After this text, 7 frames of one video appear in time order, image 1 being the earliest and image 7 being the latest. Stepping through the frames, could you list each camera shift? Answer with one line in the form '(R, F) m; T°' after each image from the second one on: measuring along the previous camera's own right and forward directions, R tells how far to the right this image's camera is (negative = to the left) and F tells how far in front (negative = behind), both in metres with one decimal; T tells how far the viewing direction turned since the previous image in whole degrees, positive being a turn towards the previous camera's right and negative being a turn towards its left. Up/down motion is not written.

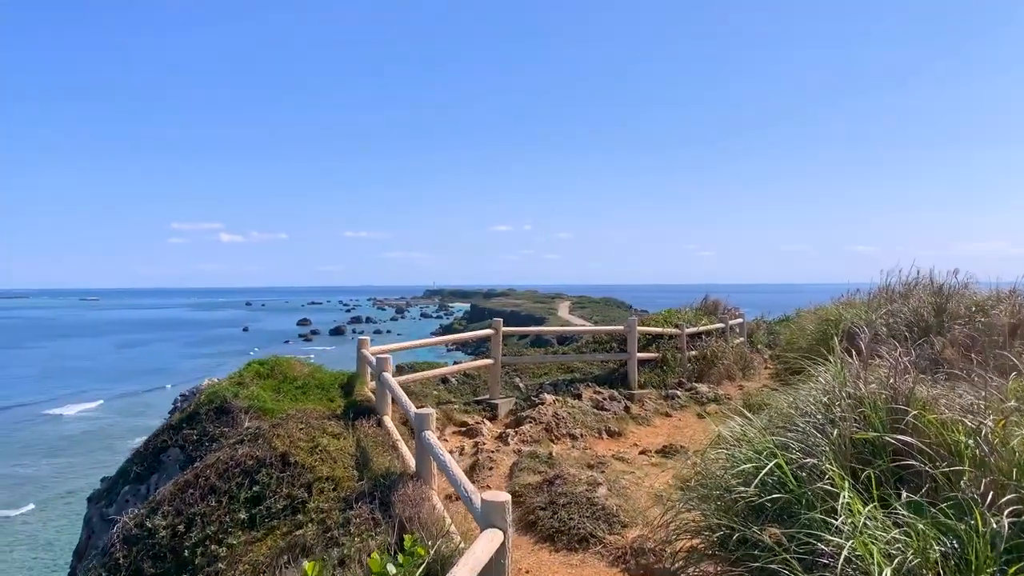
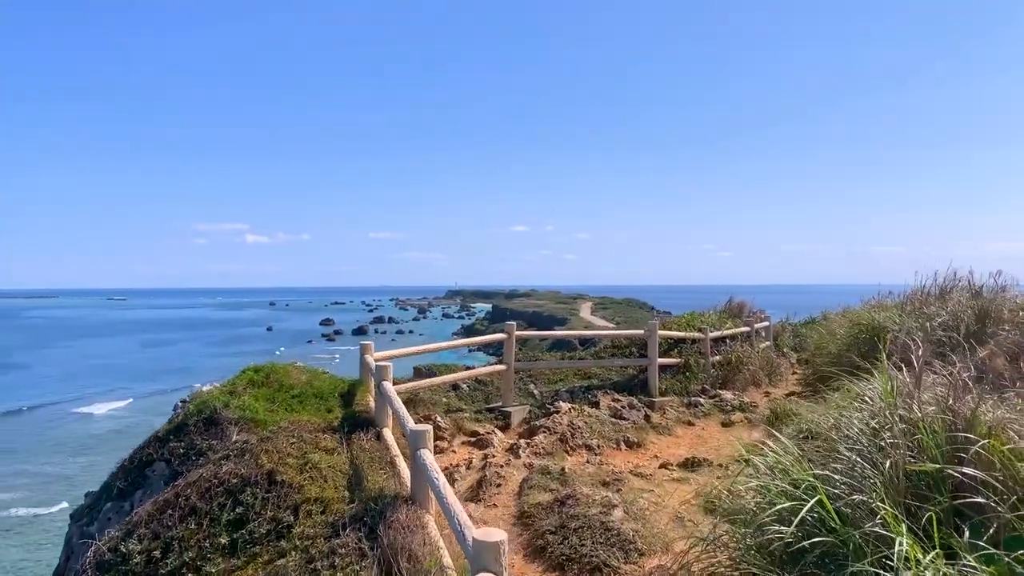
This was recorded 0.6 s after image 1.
(+0.1, +0.4) m; -2°
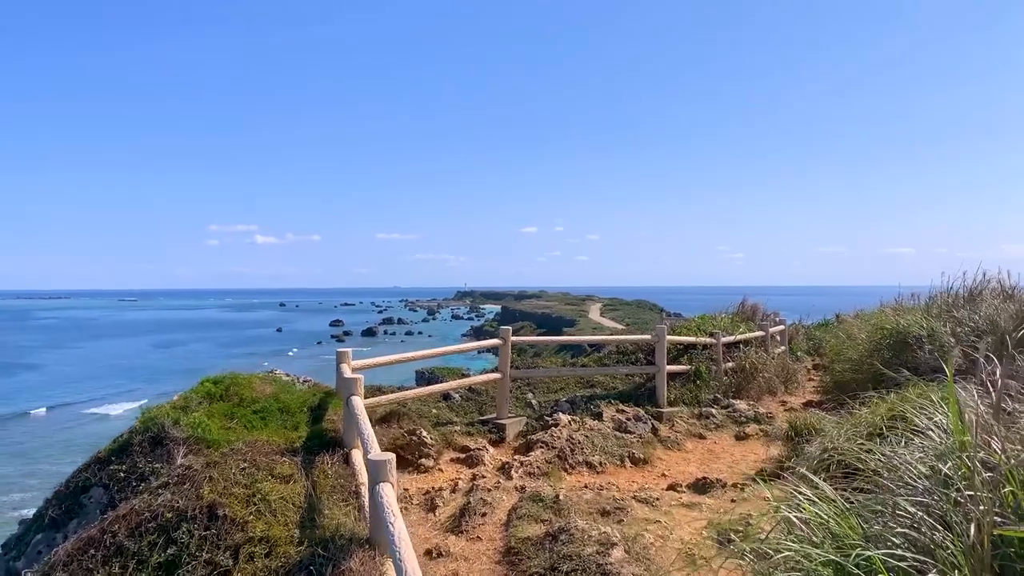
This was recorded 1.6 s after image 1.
(+0.2, +0.6) m; -1°
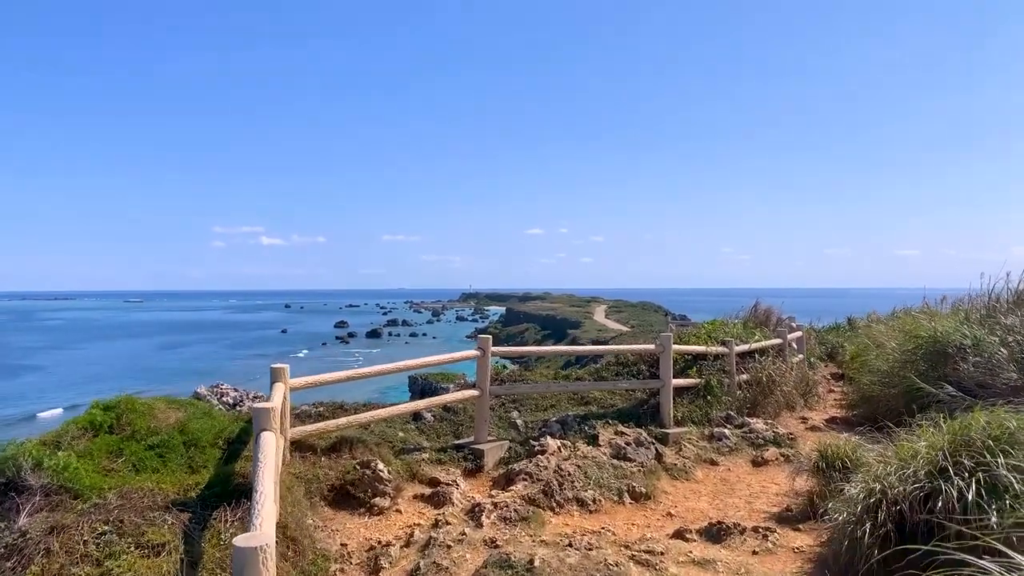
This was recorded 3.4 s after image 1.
(+0.2, +1.1) m; 0°
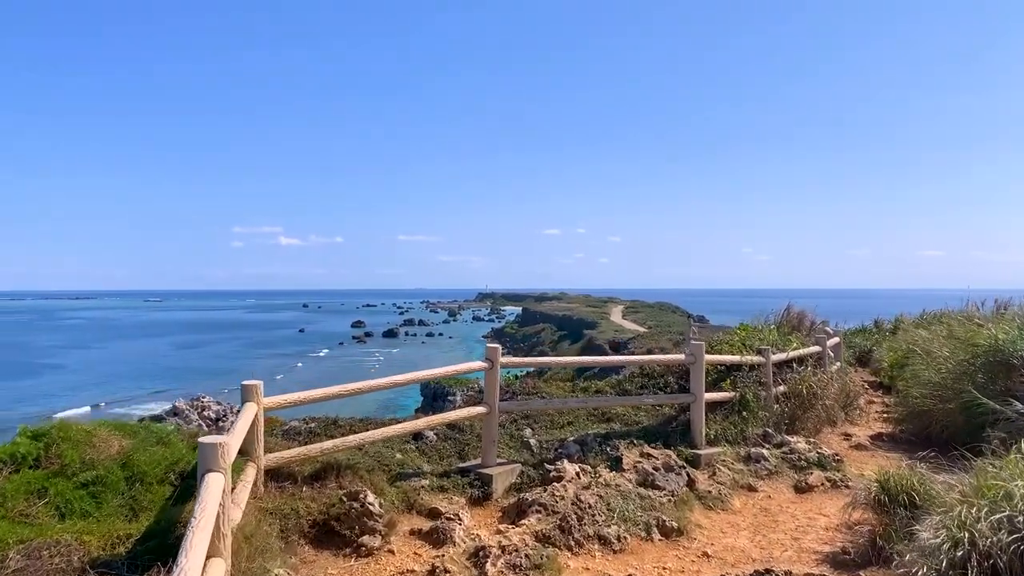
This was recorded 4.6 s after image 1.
(0.0, +0.8) m; -1°
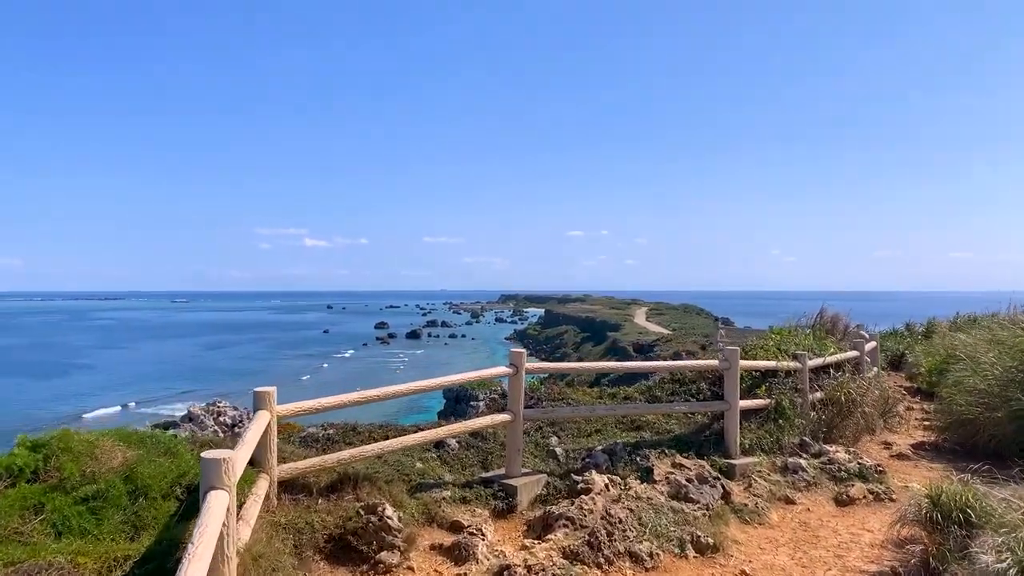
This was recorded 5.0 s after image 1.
(0.0, +0.3) m; -2°
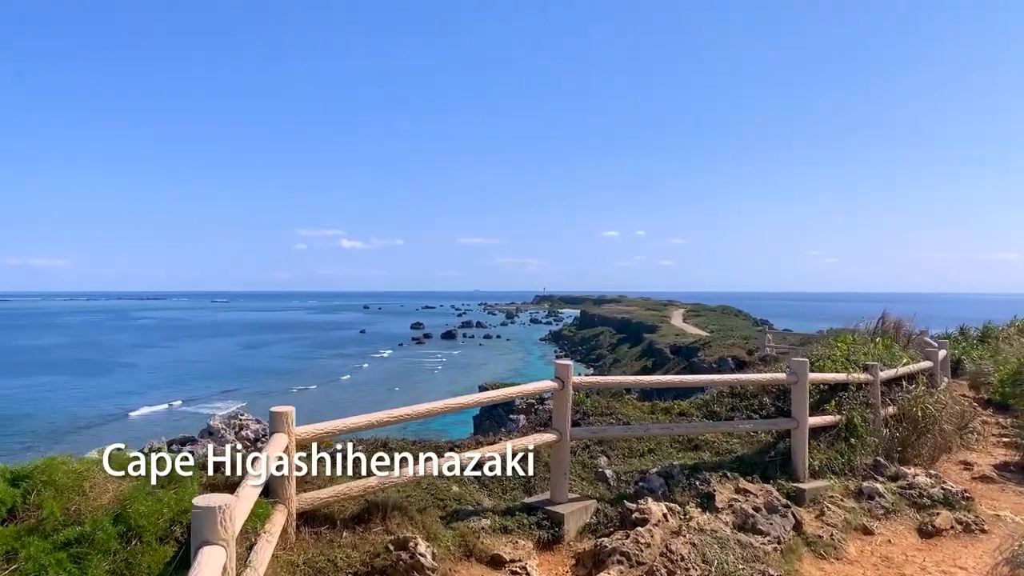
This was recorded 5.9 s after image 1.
(-0.1, +0.5) m; -3°
